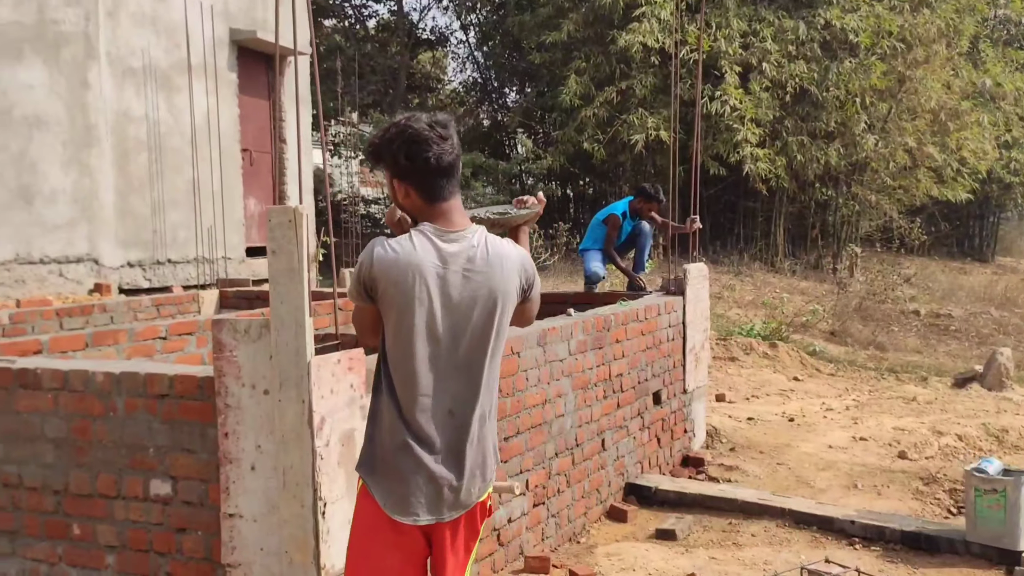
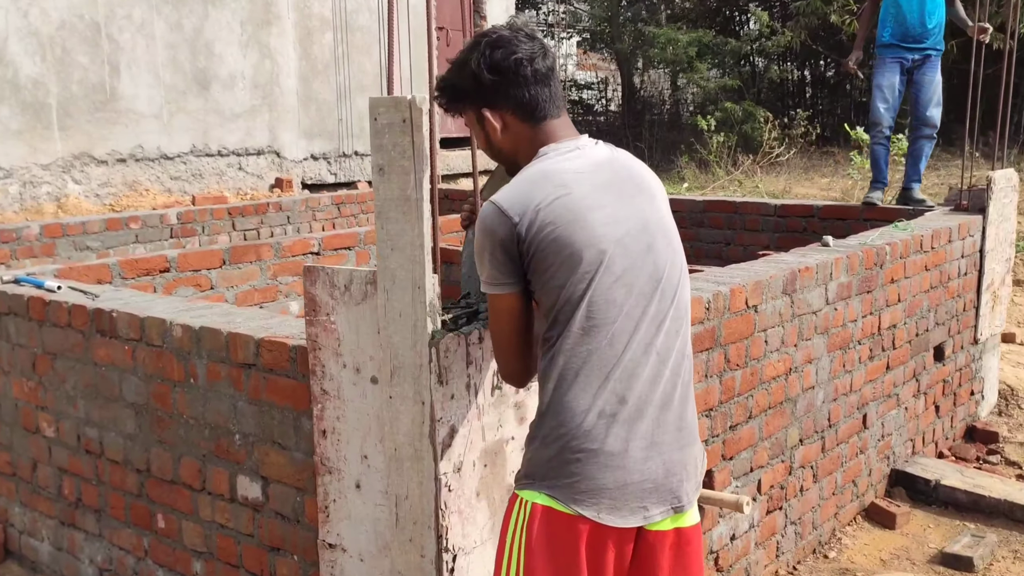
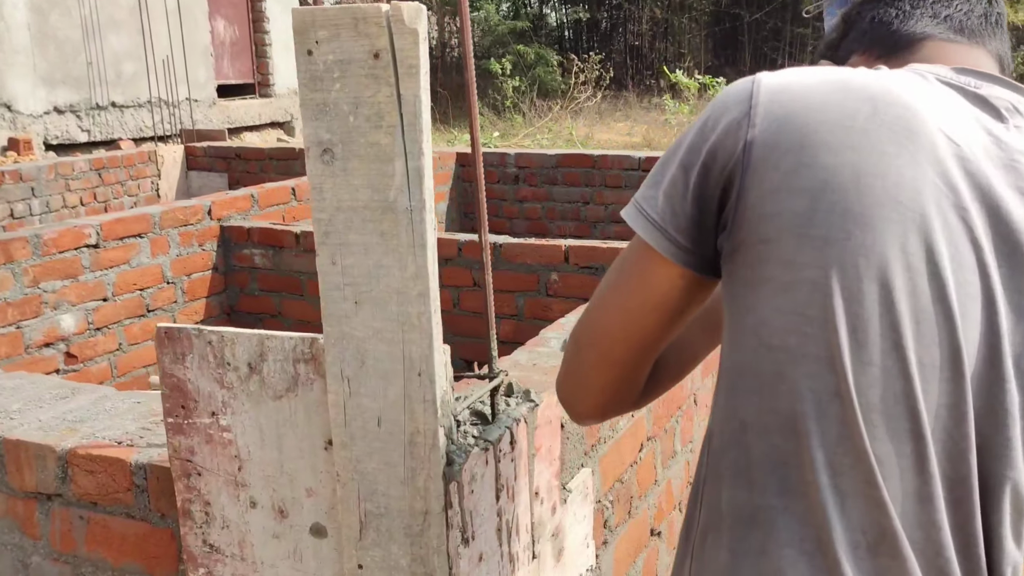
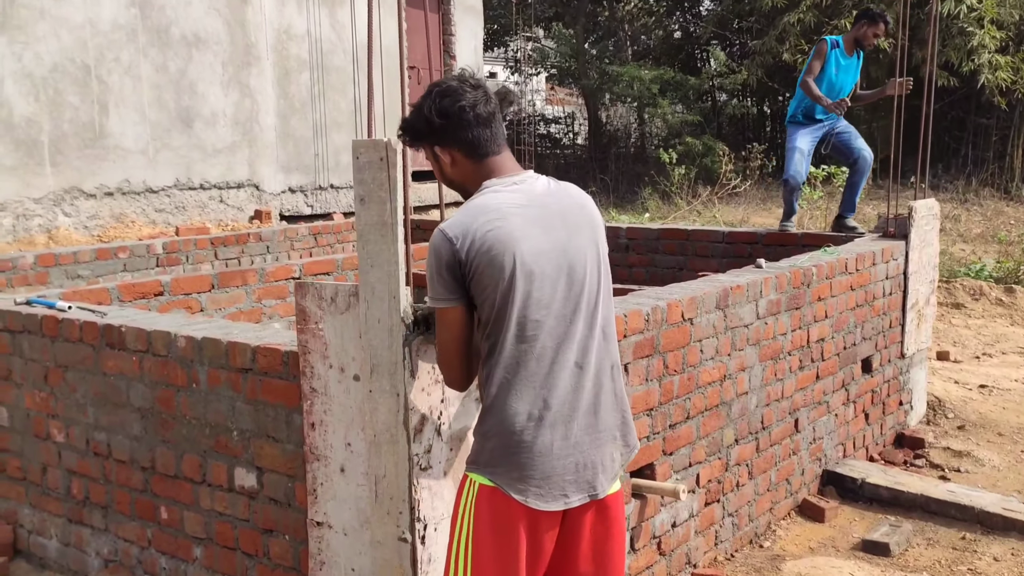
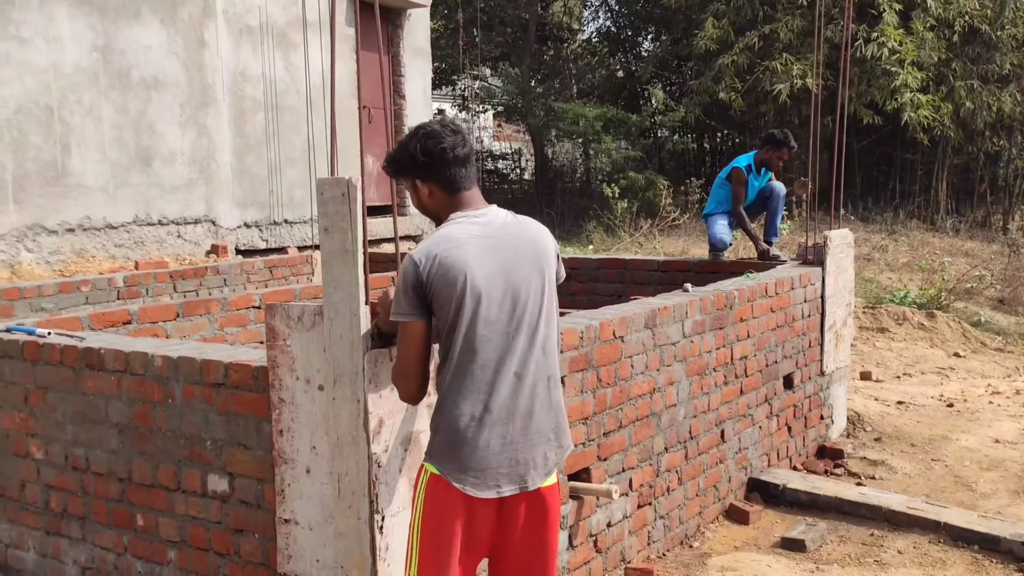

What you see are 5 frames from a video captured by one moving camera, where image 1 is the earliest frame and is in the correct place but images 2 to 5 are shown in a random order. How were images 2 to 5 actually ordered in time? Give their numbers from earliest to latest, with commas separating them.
5, 4, 2, 3
